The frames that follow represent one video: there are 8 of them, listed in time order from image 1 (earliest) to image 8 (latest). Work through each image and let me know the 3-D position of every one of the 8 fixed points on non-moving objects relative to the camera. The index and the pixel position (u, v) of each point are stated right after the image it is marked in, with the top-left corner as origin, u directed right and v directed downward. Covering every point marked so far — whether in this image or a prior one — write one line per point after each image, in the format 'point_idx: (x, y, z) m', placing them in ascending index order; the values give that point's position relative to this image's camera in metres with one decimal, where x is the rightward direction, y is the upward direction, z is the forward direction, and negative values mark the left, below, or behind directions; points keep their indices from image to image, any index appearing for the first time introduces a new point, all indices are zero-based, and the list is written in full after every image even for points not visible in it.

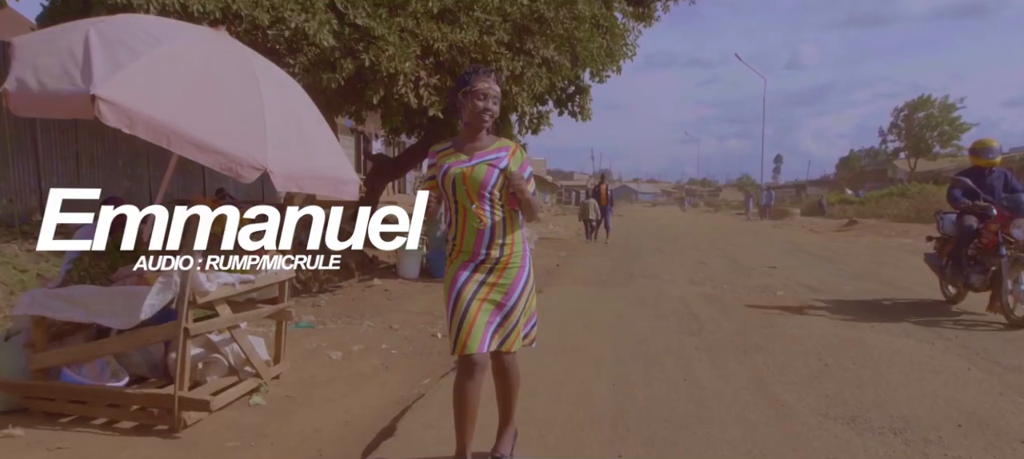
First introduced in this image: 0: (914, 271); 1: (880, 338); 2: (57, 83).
0: (+6.1, -0.6, +10.0) m
1: (+2.9, -0.9, +5.2) m
2: (-2.4, +0.8, +3.4) m
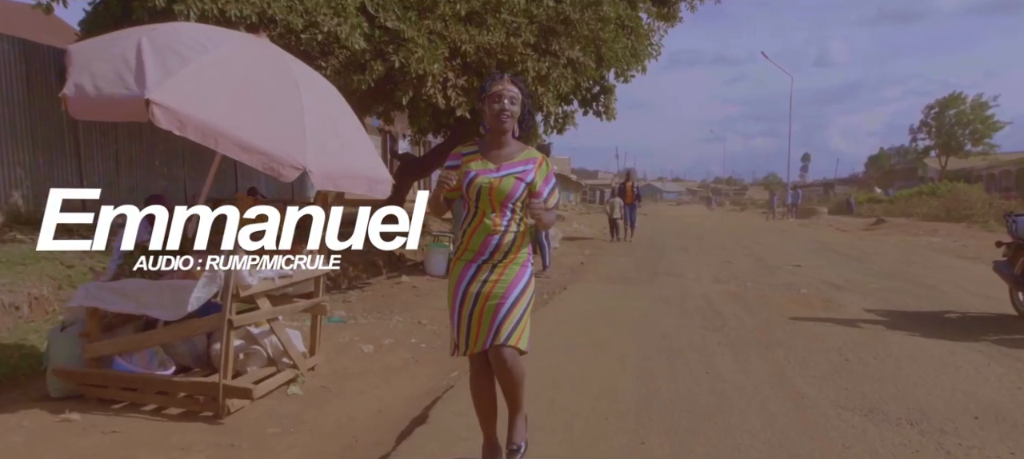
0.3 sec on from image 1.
0: (+6.5, -0.6, +10.0) m
1: (+3.1, -0.9, +5.3) m
2: (-2.2, +0.8, +3.6) m
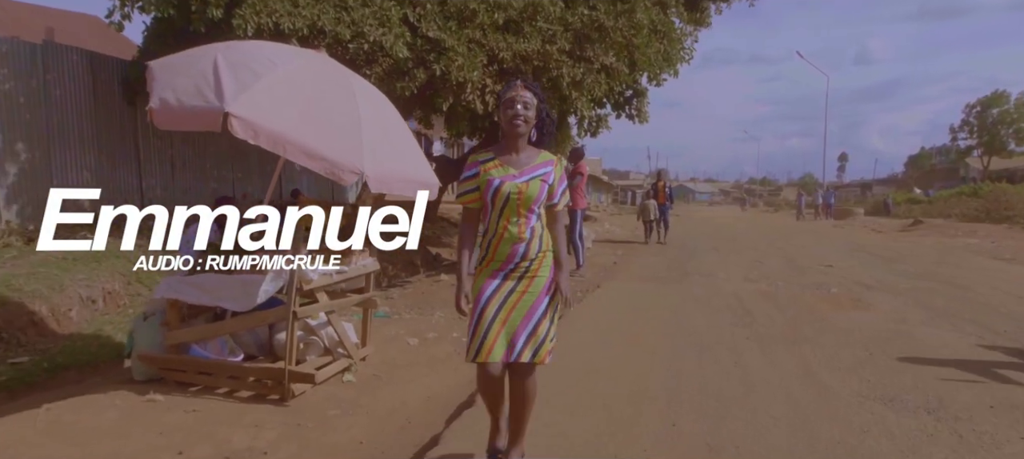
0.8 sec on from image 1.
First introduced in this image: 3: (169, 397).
0: (+7.0, -0.6, +10.0) m
1: (+3.4, -0.9, +5.4) m
2: (-2.0, +0.8, +4.0) m
3: (-2.3, -1.1, +4.3) m
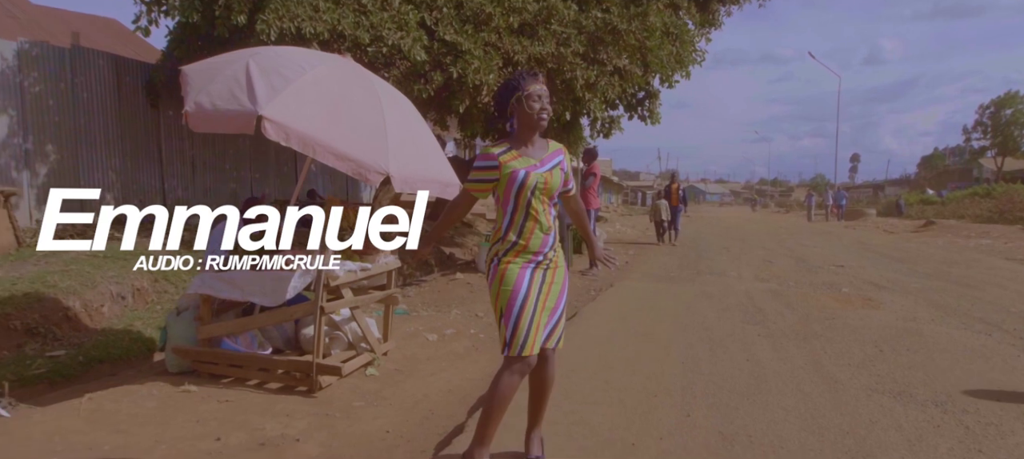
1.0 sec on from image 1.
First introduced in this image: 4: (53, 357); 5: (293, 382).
0: (+7.3, -0.6, +10.0) m
1: (+3.6, -0.9, +5.5) m
2: (-1.8, +0.8, +4.2) m
3: (-2.1, -1.1, +4.5) m
4: (-3.8, -1.0, +5.4) m
5: (-1.5, -1.1, +4.6) m
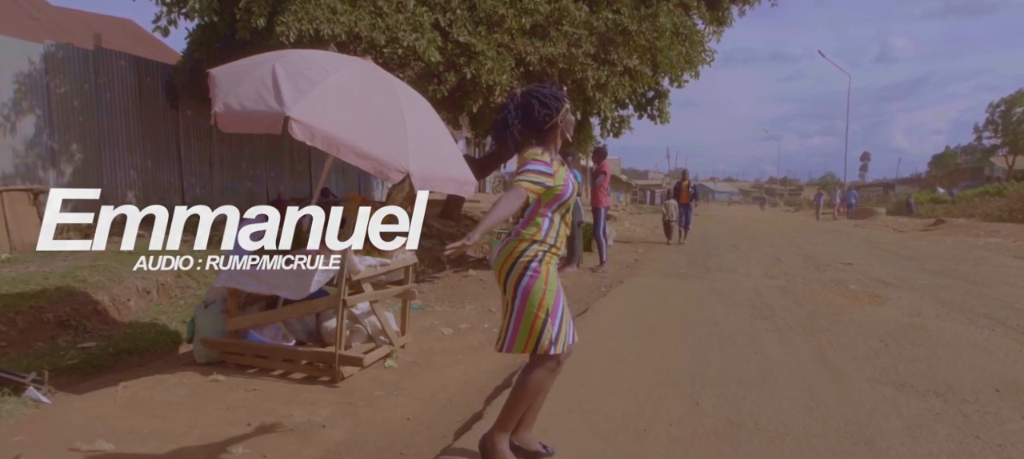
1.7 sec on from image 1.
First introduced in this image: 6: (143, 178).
0: (+7.4, -0.6, +10.1) m
1: (+3.7, -0.8, +5.6) m
2: (-1.7, +0.8, +4.4) m
3: (-2.0, -1.1, +4.7) m
4: (-3.6, -1.0, +5.6) m
5: (-1.4, -1.1, +4.8) m
6: (-5.5, +0.8, +9.7) m
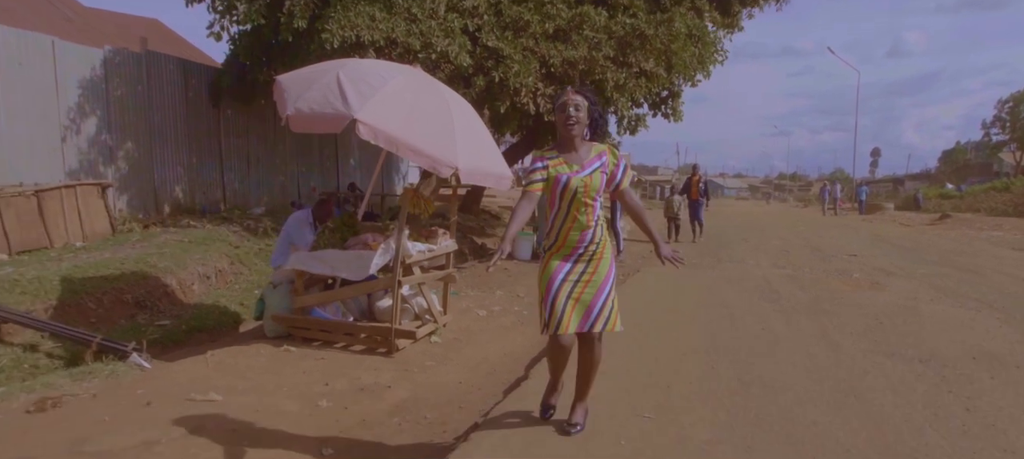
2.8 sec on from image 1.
0: (+7.8, -0.5, +10.6) m
1: (+4.0, -0.7, +6.2) m
2: (-1.5, +0.9, +5.0) m
3: (-1.7, -1.0, +5.4) m
4: (-3.3, -0.9, +6.2) m
5: (-1.1, -1.0, +5.4) m
6: (-5.1, +0.9, +10.4) m
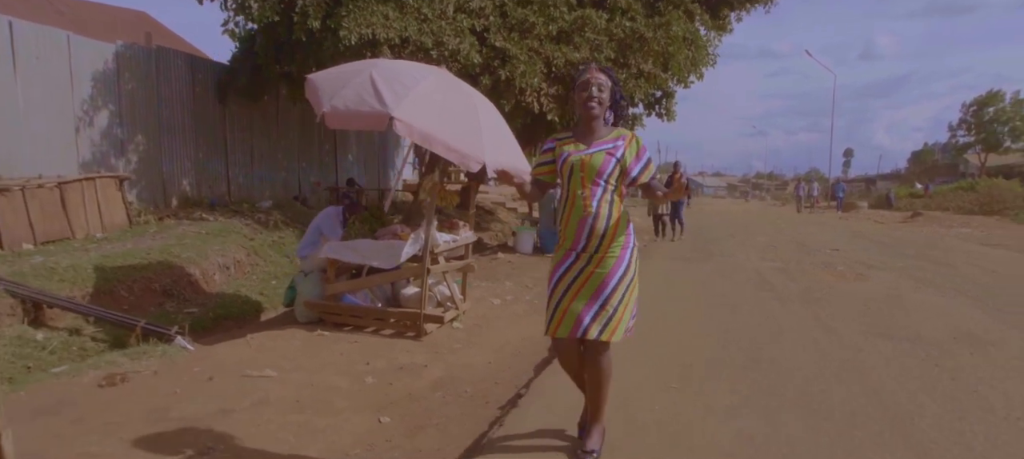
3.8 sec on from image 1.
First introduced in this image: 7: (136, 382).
0: (+7.8, -0.4, +11.2) m
1: (+4.2, -0.7, +6.7) m
2: (-1.2, +1.0, +5.3) m
3: (-1.6, -0.9, +5.6) m
4: (-3.2, -0.8, +6.5) m
5: (-1.0, -0.9, +5.7) m
6: (-5.1, +1.0, +10.5) m
7: (-2.3, -0.9, +4.1) m
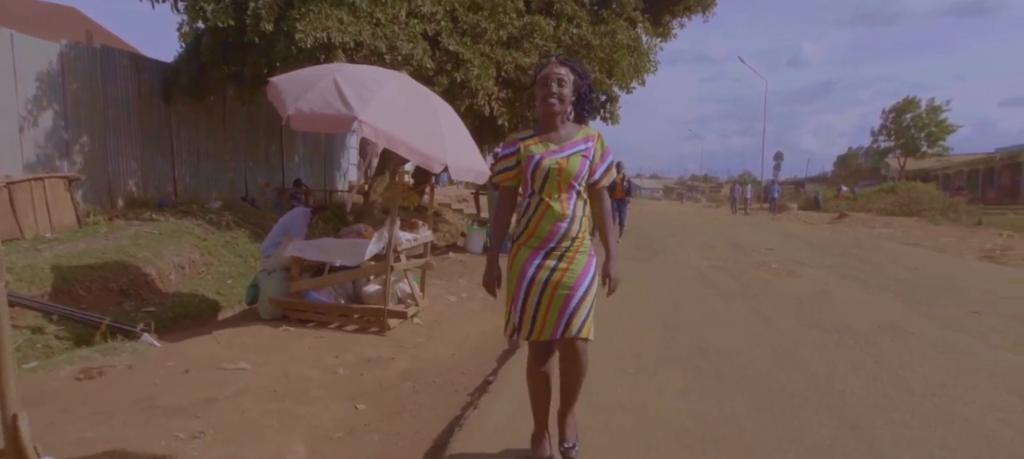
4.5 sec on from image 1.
0: (+6.9, -0.4, +12.2) m
1: (+3.7, -0.7, +7.4) m
2: (-1.6, +1.0, +5.5) m
3: (-1.9, -0.9, +5.8) m
4: (-3.6, -0.8, +6.5) m
5: (-1.3, -0.9, +6.0) m
6: (-5.9, +1.0, +10.4) m
7: (-2.6, -0.9, +4.2) m
